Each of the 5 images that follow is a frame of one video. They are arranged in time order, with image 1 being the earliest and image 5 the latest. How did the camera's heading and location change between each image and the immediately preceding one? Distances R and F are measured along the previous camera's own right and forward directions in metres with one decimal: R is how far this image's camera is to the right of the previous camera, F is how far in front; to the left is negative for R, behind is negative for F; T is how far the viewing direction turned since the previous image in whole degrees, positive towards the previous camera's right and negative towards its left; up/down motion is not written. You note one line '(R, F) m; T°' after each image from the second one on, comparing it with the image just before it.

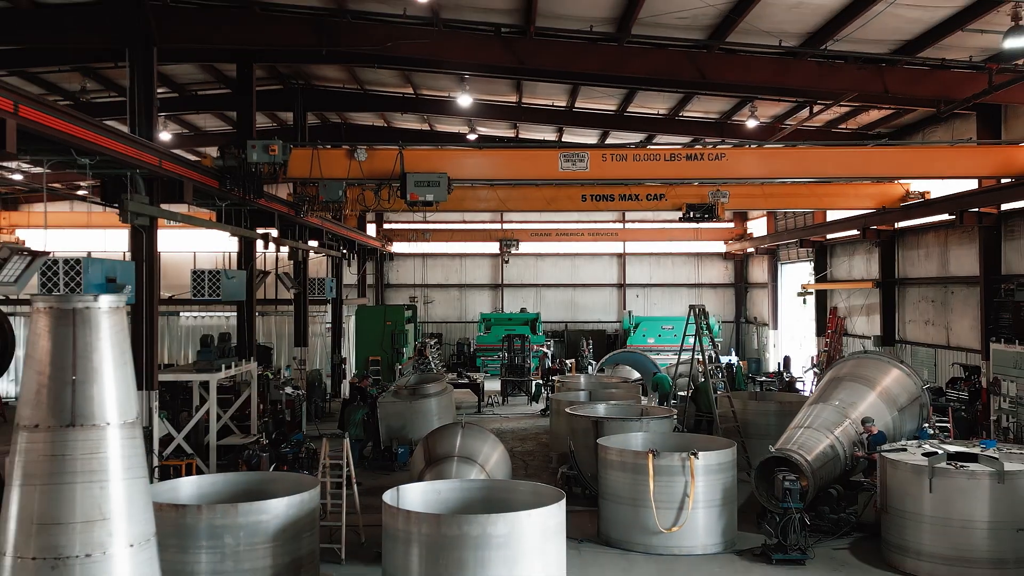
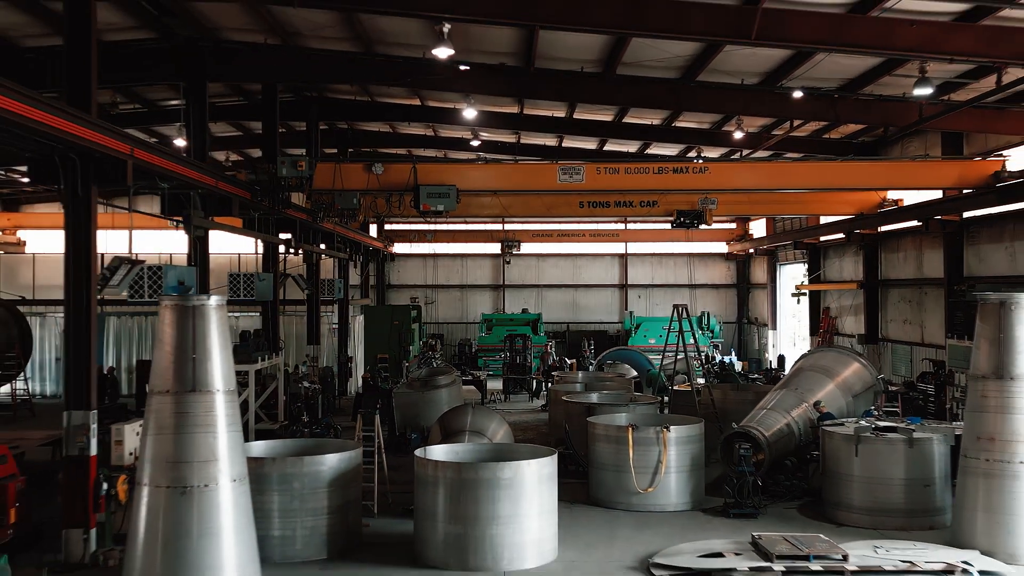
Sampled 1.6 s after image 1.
(0.0, -1.8) m; 0°
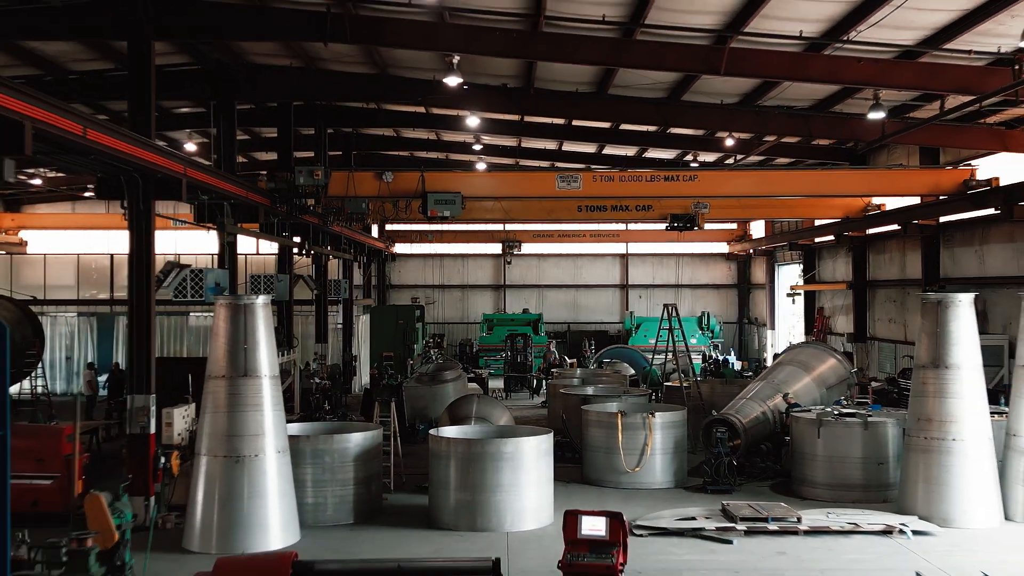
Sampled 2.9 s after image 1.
(0.0, -1.2) m; 0°
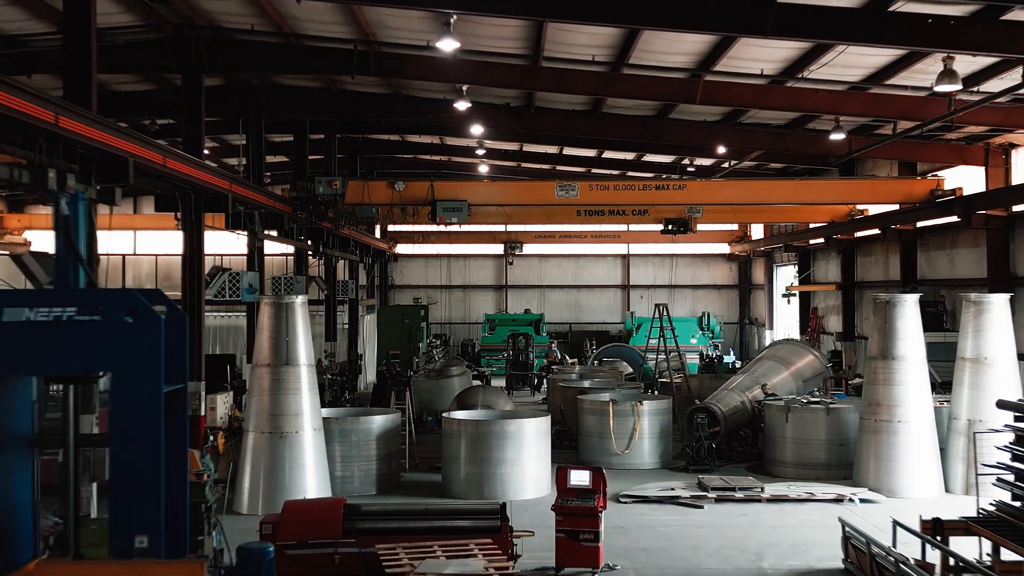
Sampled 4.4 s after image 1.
(0.0, -1.4) m; 0°
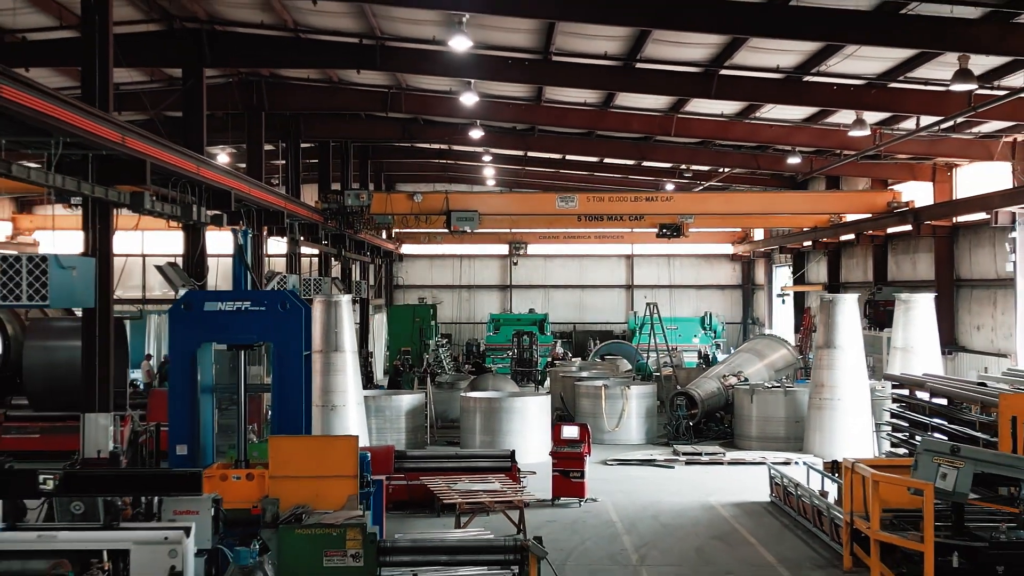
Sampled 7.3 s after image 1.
(0.0, -2.2) m; 0°
